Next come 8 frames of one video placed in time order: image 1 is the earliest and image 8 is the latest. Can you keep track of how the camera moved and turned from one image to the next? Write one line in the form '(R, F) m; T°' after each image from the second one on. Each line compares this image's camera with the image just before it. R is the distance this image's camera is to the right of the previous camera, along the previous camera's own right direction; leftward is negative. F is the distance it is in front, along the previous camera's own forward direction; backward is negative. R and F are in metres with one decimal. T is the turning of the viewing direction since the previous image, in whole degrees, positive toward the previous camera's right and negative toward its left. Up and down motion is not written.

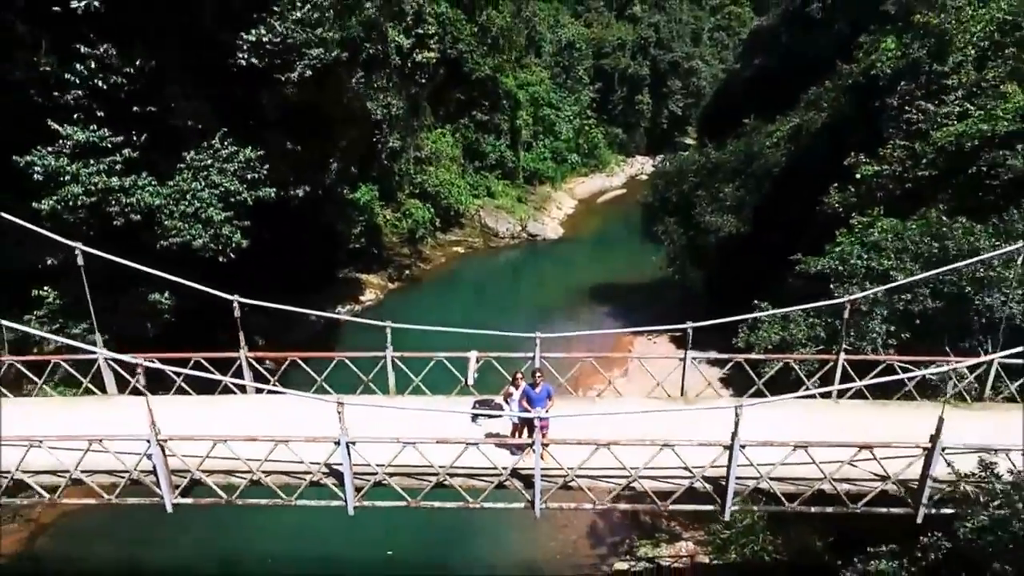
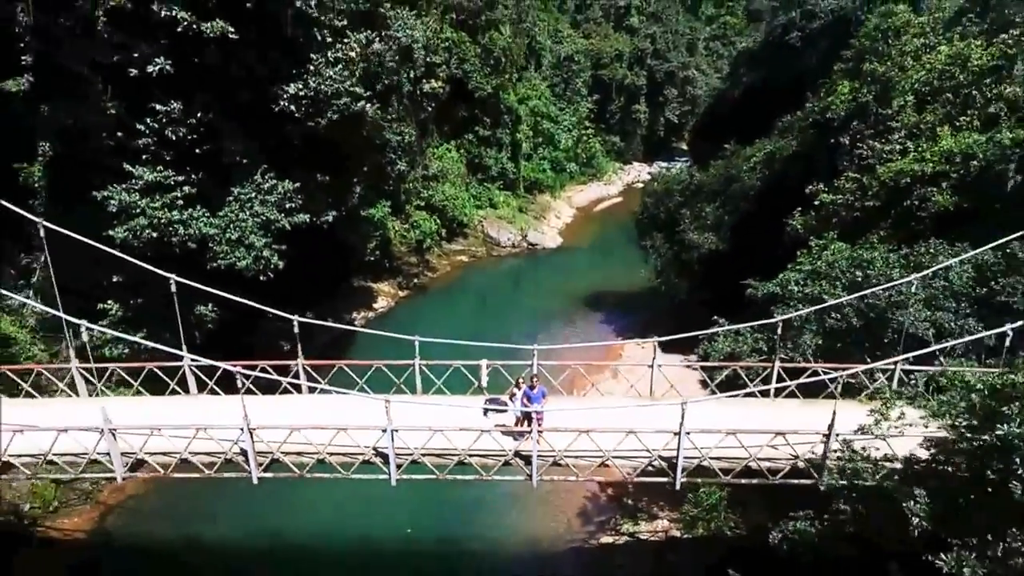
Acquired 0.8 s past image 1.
(0.0, -1.5) m; 0°
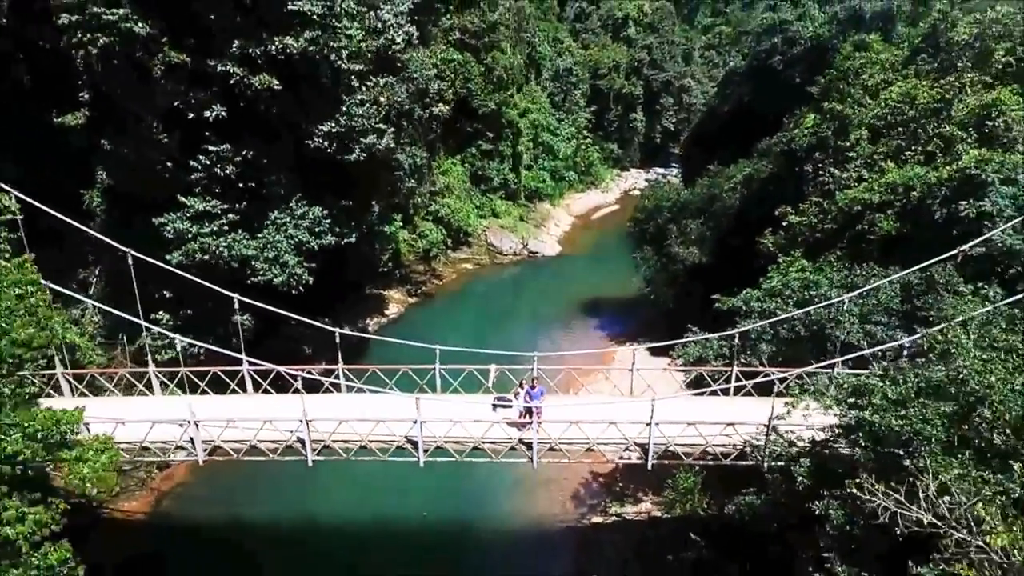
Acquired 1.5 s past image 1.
(-0.1, -1.5) m; 0°
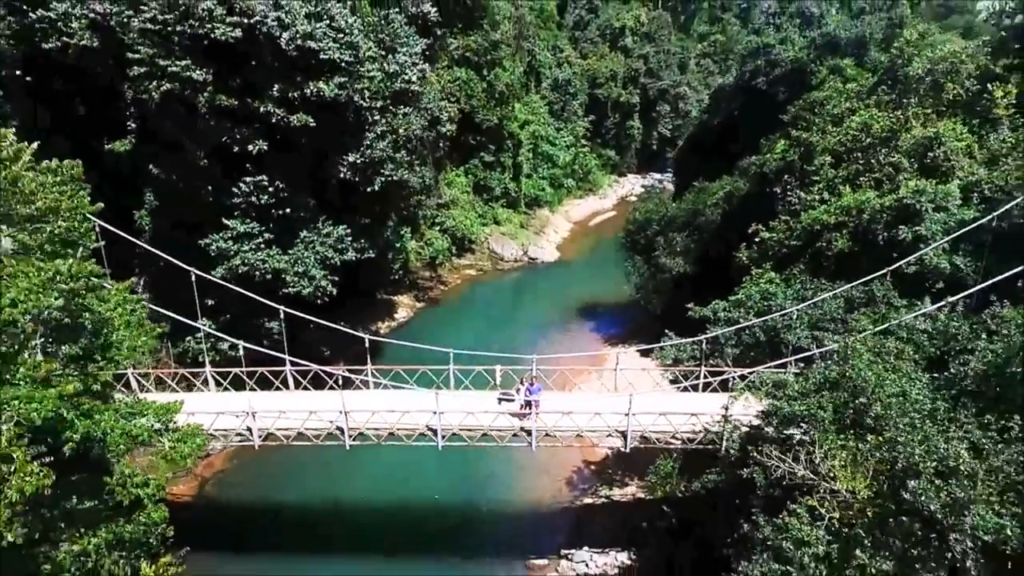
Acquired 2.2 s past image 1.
(0.0, -1.6) m; 0°
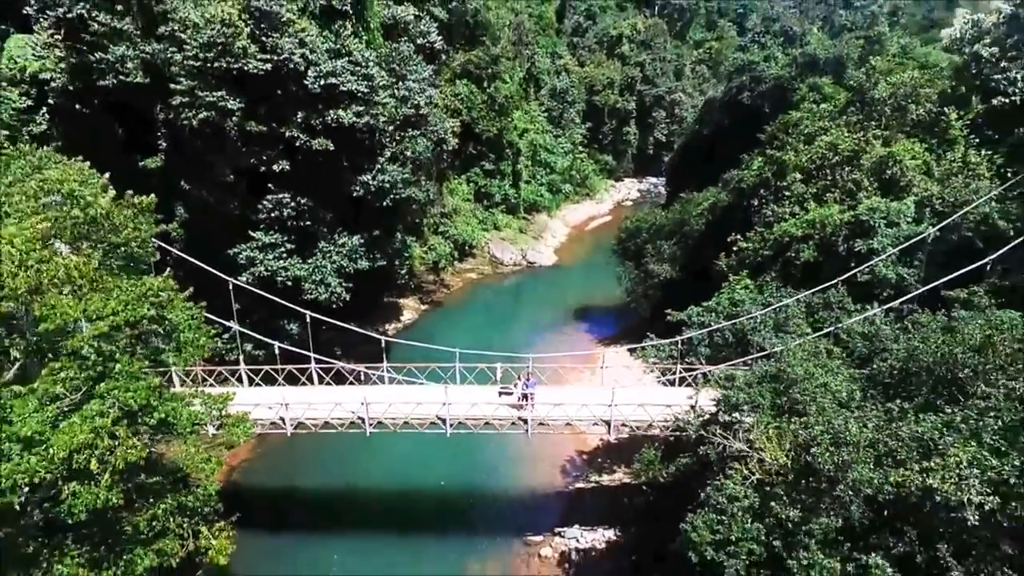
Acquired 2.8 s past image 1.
(0.0, -1.4) m; 0°
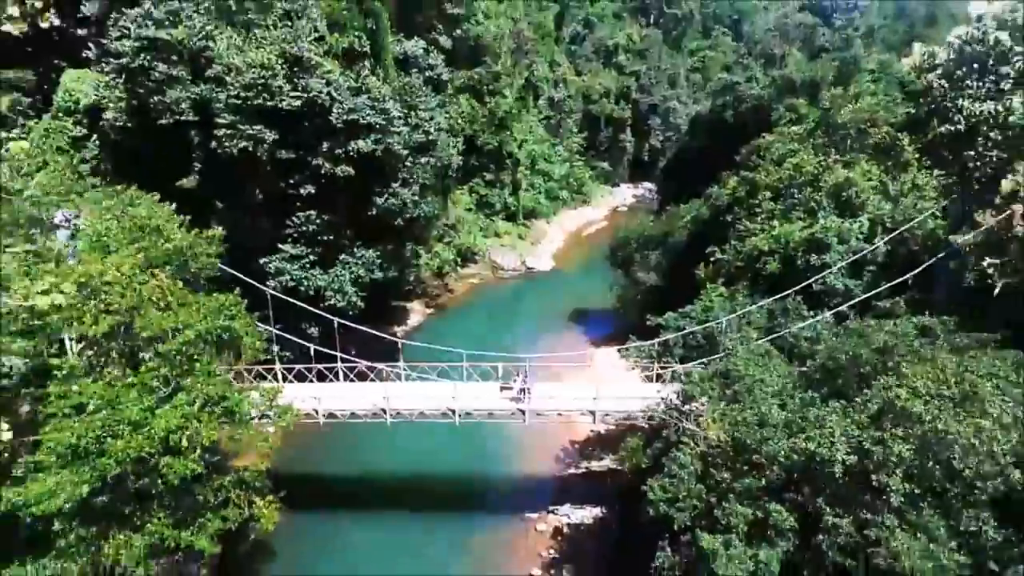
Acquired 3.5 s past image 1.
(0.0, -1.9) m; 0°
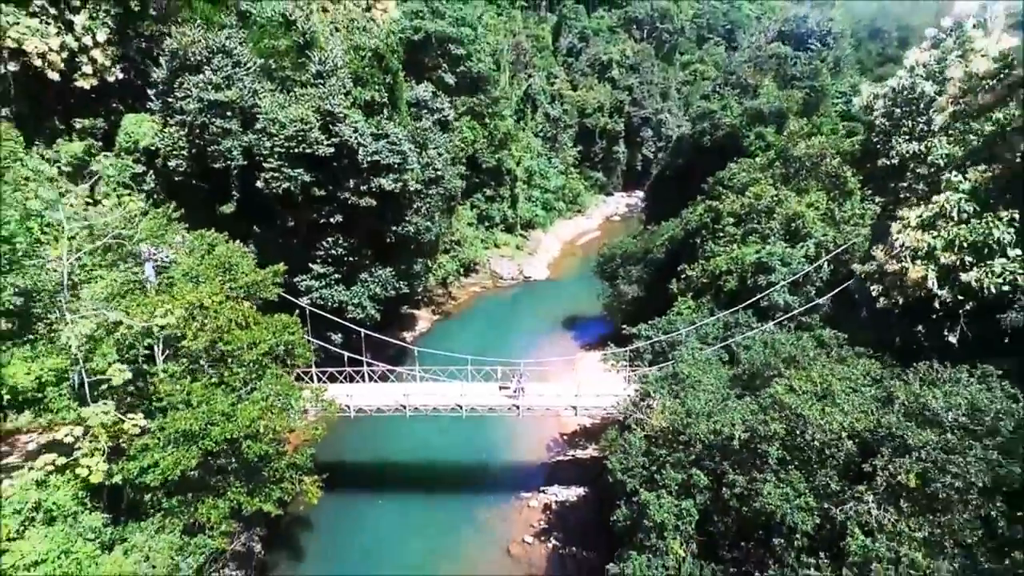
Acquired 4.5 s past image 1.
(+0.1, -2.8) m; 0°
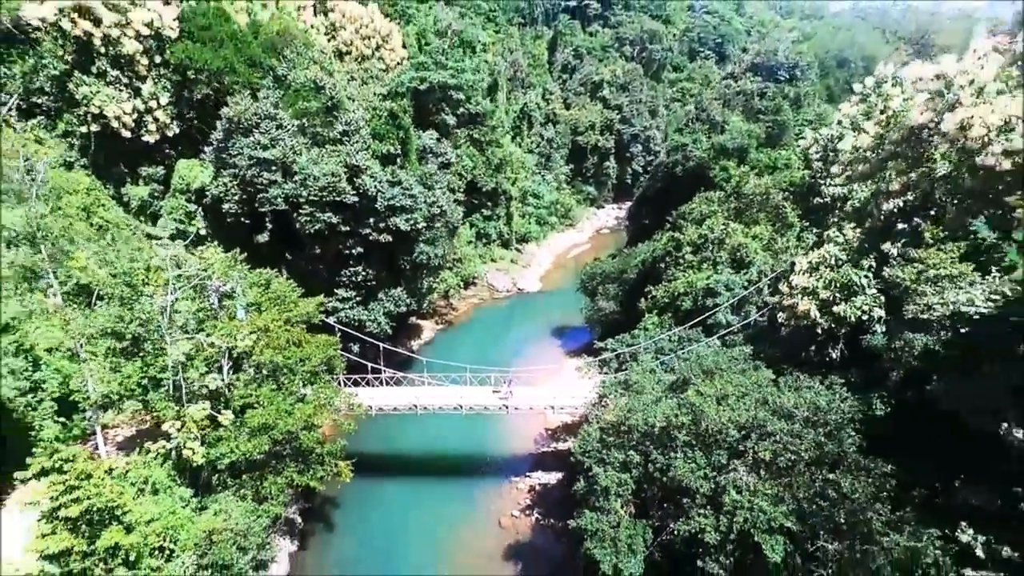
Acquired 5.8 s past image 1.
(+0.3, -3.8) m; 0°
